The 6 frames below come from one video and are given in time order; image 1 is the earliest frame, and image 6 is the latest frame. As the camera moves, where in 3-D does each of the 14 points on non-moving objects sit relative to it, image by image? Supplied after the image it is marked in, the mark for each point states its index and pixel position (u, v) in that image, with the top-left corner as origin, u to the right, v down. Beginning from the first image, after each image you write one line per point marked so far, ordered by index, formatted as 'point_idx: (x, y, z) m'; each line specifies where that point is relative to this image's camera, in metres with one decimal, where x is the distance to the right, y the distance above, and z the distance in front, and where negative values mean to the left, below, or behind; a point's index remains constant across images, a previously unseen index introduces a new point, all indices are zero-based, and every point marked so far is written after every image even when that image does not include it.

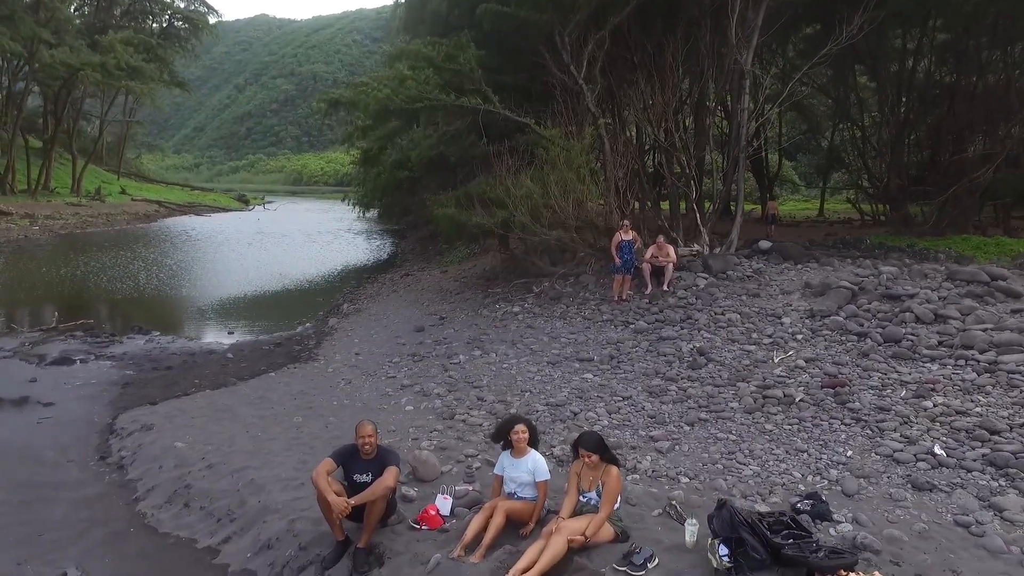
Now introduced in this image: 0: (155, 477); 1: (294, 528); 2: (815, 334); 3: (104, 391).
0: (-3.2, -1.7, +6.2) m
1: (-1.5, -1.7, +5.0) m
2: (+3.8, -0.6, +8.8) m
3: (-5.4, -1.4, +9.3) m
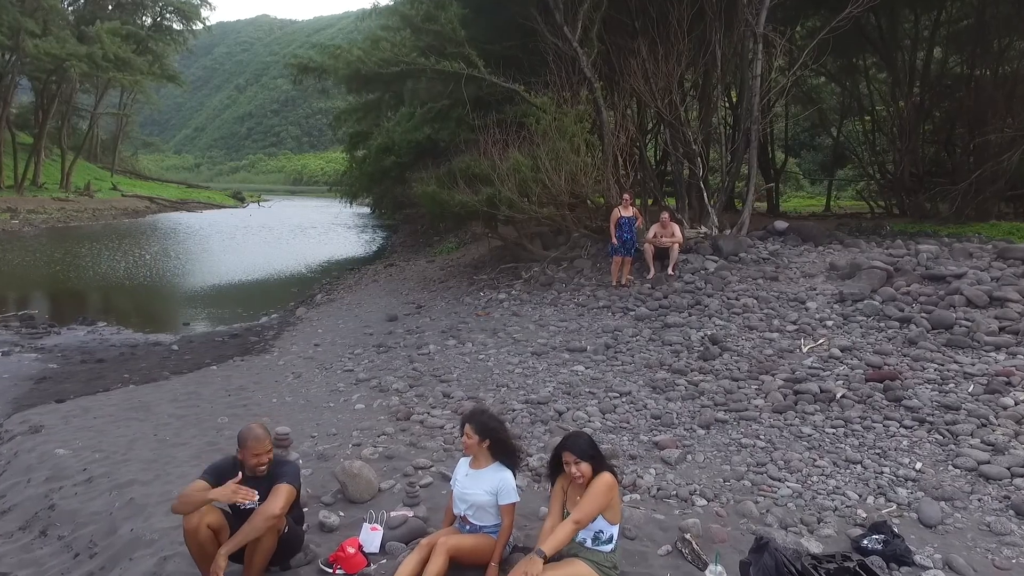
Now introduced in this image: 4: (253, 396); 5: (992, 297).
0: (-3.4, -1.4, +4.9) m
1: (-1.8, -1.5, +3.6) m
2: (+3.6, -0.3, +7.4) m
3: (-5.7, -1.1, +7.9) m
4: (-2.6, -1.1, +7.0) m
5: (+5.0, -0.1, +7.3) m
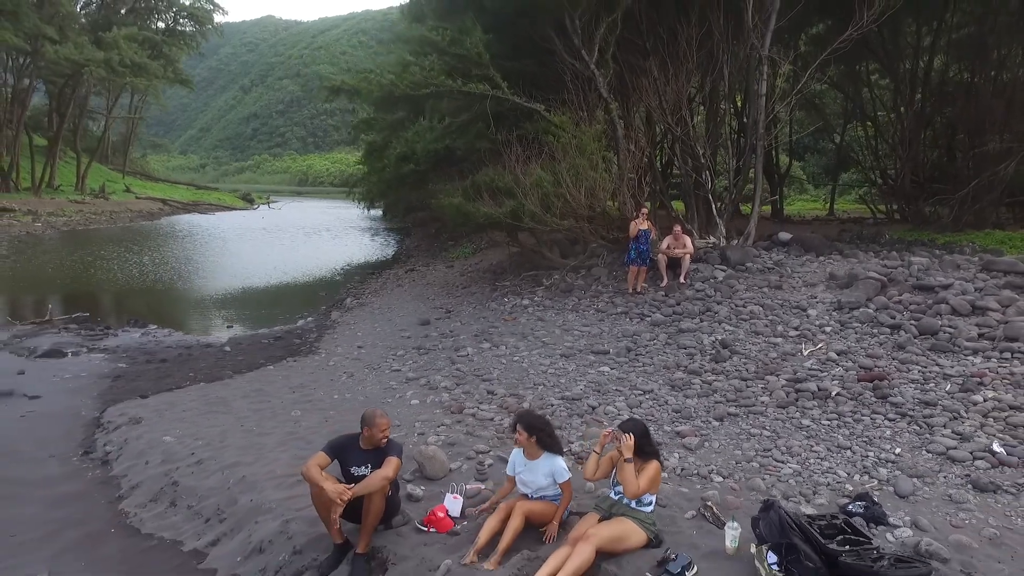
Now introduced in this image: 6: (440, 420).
0: (-3.1, -1.5, +5.8) m
1: (-1.4, -1.6, +4.5) m
2: (+3.9, -0.5, +8.3) m
3: (-5.3, -1.2, +8.8) m
4: (-2.2, -1.2, +7.9) m
5: (+5.4, -0.2, +8.2) m
6: (-0.7, -1.2, +6.4) m
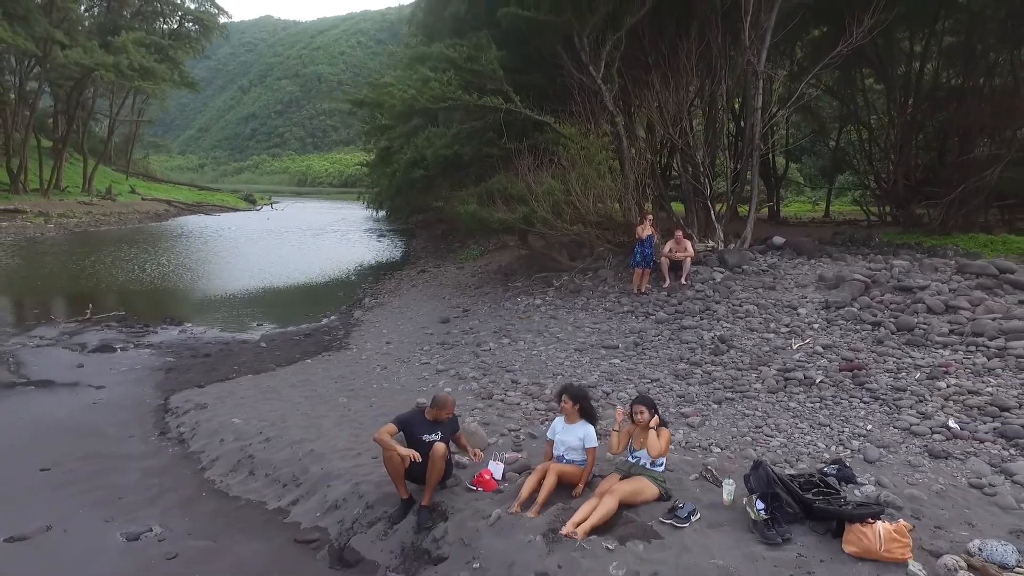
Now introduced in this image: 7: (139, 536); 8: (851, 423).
0: (-2.8, -1.5, +6.6) m
1: (-1.2, -1.6, +5.4) m
2: (+4.2, -0.5, +9.2) m
3: (-5.0, -1.2, +9.7) m
4: (-2.0, -1.2, +8.8) m
5: (+5.7, -0.2, +9.1) m
6: (-0.4, -1.2, +7.3) m
7: (-2.8, -1.9, +5.2) m
8: (+3.0, -1.2, +6.1) m
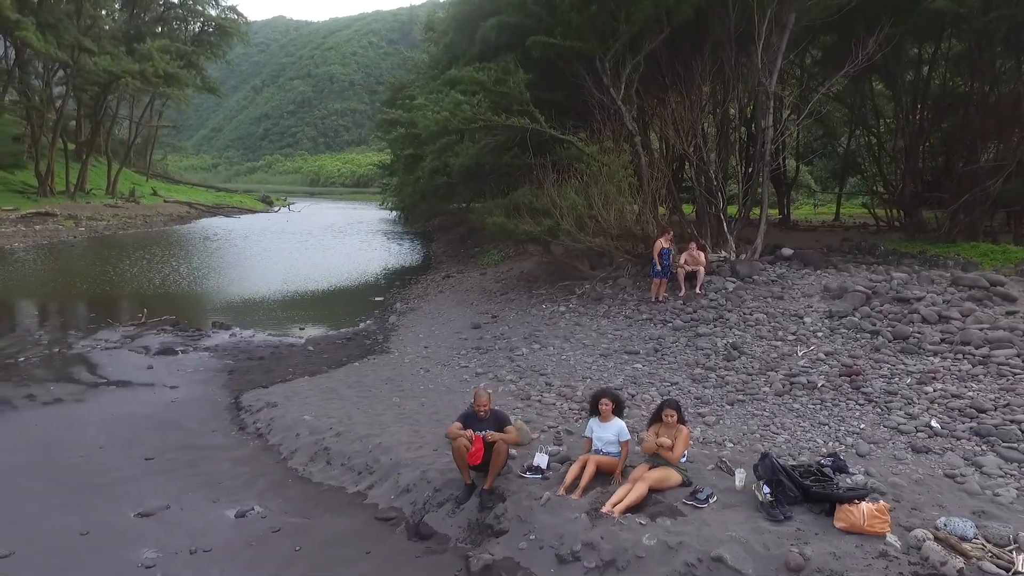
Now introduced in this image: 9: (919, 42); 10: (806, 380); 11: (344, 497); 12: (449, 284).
0: (-2.4, -1.7, +7.7) m
1: (-0.8, -1.7, +6.4) m
2: (+4.7, -0.6, +10.1) m
3: (-4.6, -1.4, +10.8) m
4: (-1.5, -1.3, +9.8) m
5: (+6.1, -0.4, +10.0) m
6: (0.0, -1.4, +8.3) m
7: (-2.4, -2.0, +6.3) m
8: (+3.4, -1.4, +7.0) m
9: (+9.7, +5.8, +16.6) m
10: (+3.4, -1.1, +8.1) m
11: (-1.6, -2.0, +6.5) m
12: (-1.8, +0.1, +19.9) m
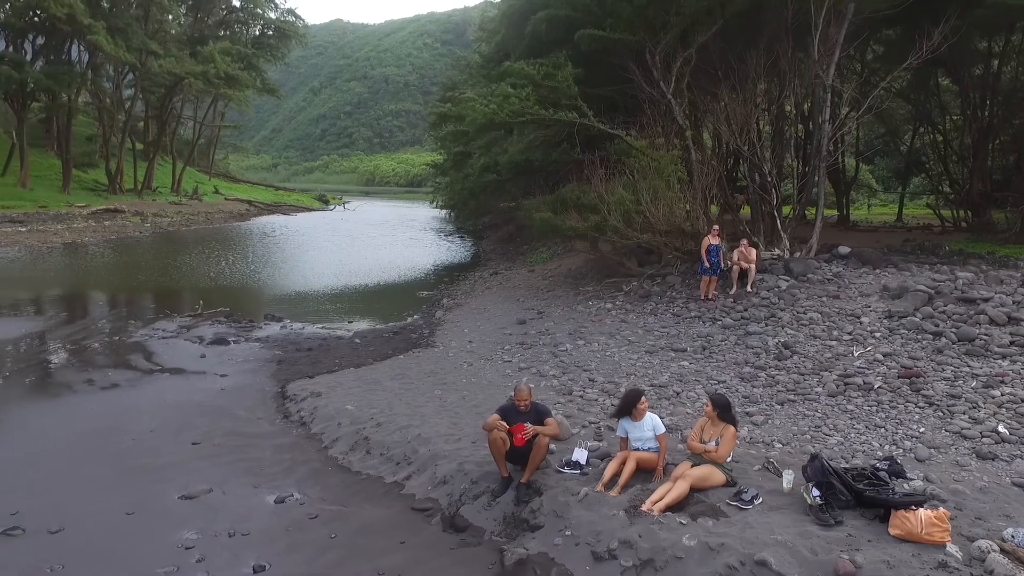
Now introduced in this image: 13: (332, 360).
0: (-2.0, -1.6, +7.7) m
1: (-0.4, -1.6, +6.3) m
2: (+5.3, -0.6, +9.6) m
3: (-3.9, -1.2, +11.0) m
4: (-0.9, -1.2, +9.8) m
5: (+6.7, -0.4, +9.4) m
6: (+0.5, -1.3, +8.2) m
7: (-2.1, -1.9, +6.3) m
8: (+3.8, -1.3, +6.7) m
9: (+10.8, +5.8, +15.8) m
10: (+3.9, -1.0, +7.8) m
11: (-1.2, -1.9, +6.5) m
12: (-0.4, +0.2, +19.8) m
13: (-3.0, -1.2, +11.4) m
